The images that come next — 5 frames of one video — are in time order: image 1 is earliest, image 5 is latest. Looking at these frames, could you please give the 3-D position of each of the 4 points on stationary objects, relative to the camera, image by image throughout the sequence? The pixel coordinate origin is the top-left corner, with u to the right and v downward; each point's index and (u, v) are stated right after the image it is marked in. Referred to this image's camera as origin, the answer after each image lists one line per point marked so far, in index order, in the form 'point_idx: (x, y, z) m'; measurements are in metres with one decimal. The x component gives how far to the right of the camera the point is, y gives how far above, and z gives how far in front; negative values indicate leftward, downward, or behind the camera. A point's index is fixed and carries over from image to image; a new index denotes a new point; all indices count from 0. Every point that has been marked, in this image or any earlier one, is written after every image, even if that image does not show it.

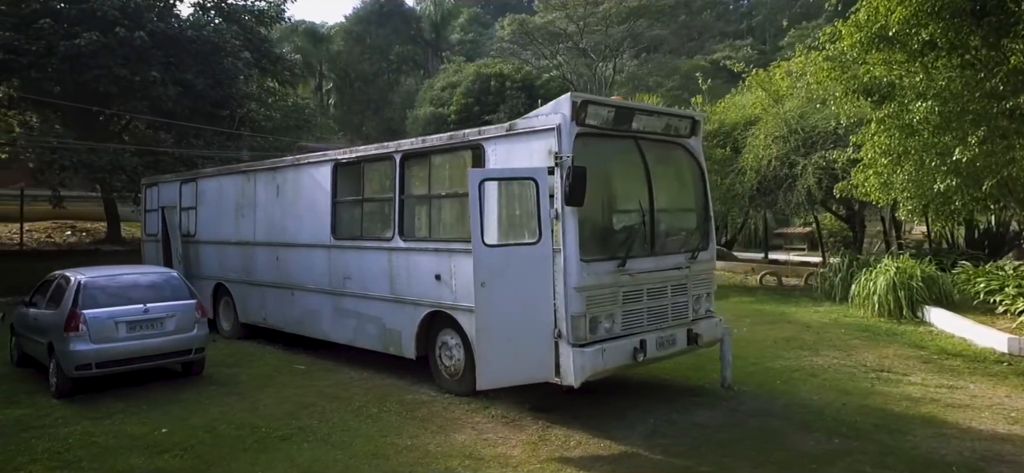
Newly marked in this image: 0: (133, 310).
0: (-4.2, -0.8, +7.9) m
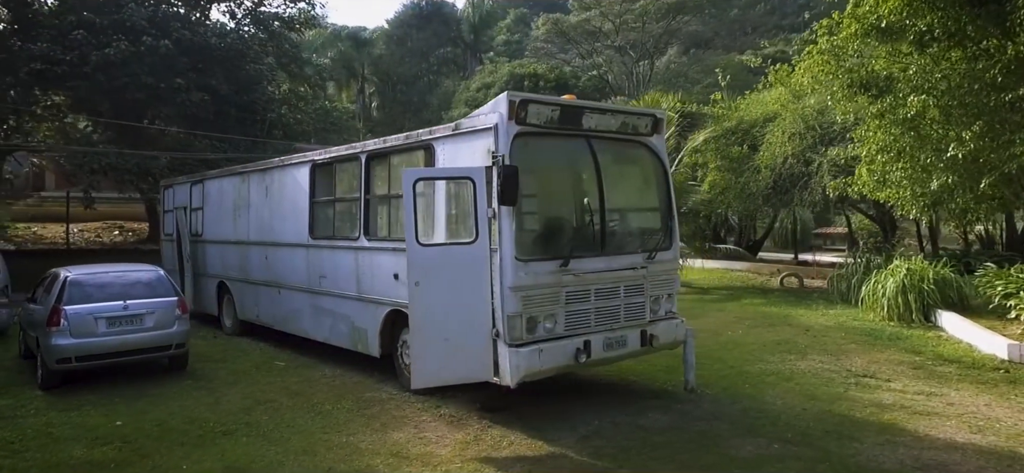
0: (-4.6, -0.8, +8.2) m
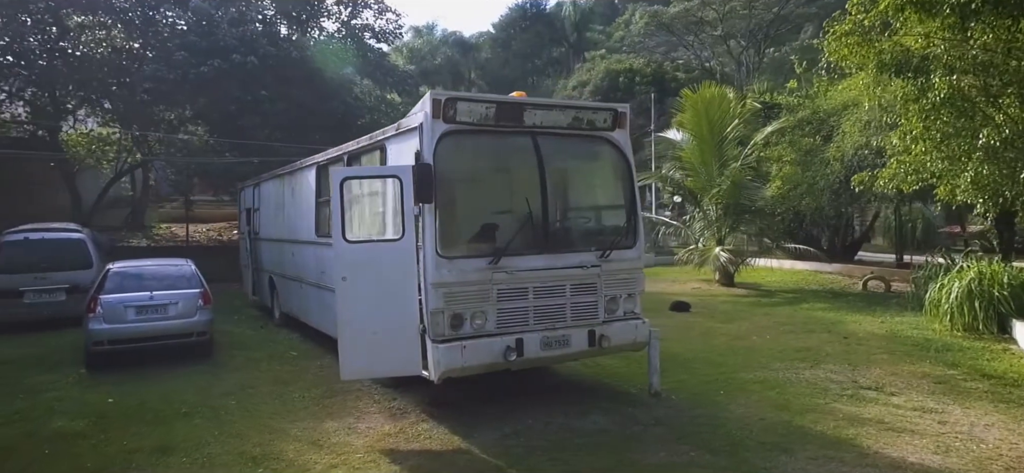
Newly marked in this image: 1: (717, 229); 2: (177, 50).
0: (-4.7, -0.8, +9.2) m
1: (+4.2, +0.1, +15.0) m
2: (-8.5, +4.8, +18.4) m
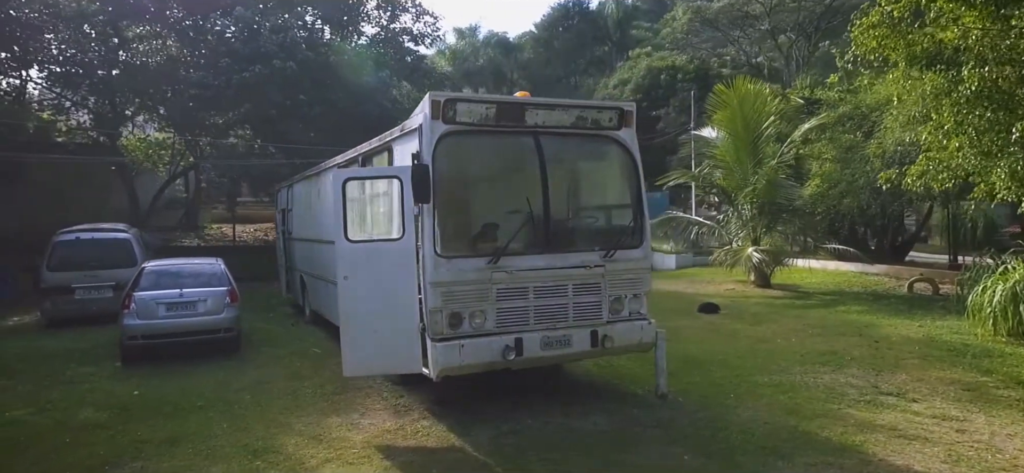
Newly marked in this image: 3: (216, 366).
0: (-4.5, -0.7, +9.5) m
1: (+4.9, +0.1, +14.7) m
2: (-7.6, +4.8, +19.0) m
3: (-3.7, -1.6, +9.2) m
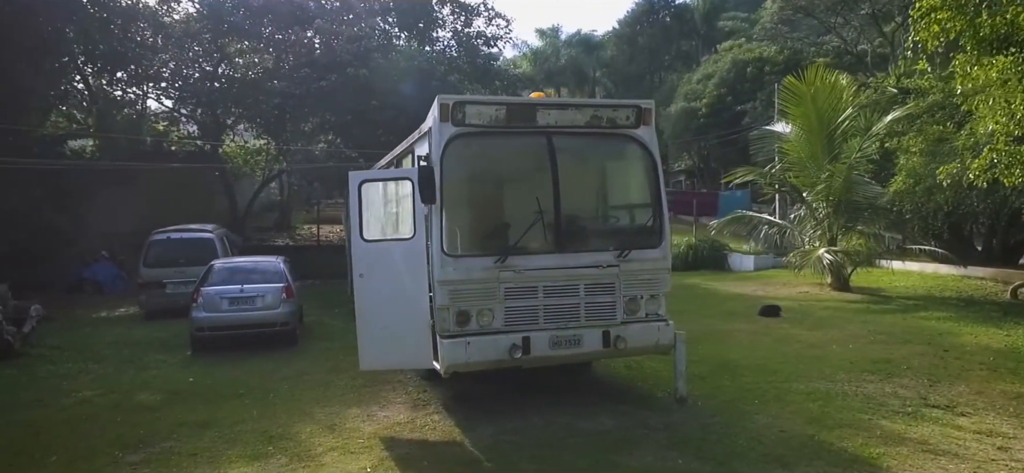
0: (-3.9, -0.7, +10.2) m
1: (+6.1, +0.1, +13.9) m
2: (-5.6, +4.8, +20.0) m
3: (-3.2, -1.6, +9.7) m
